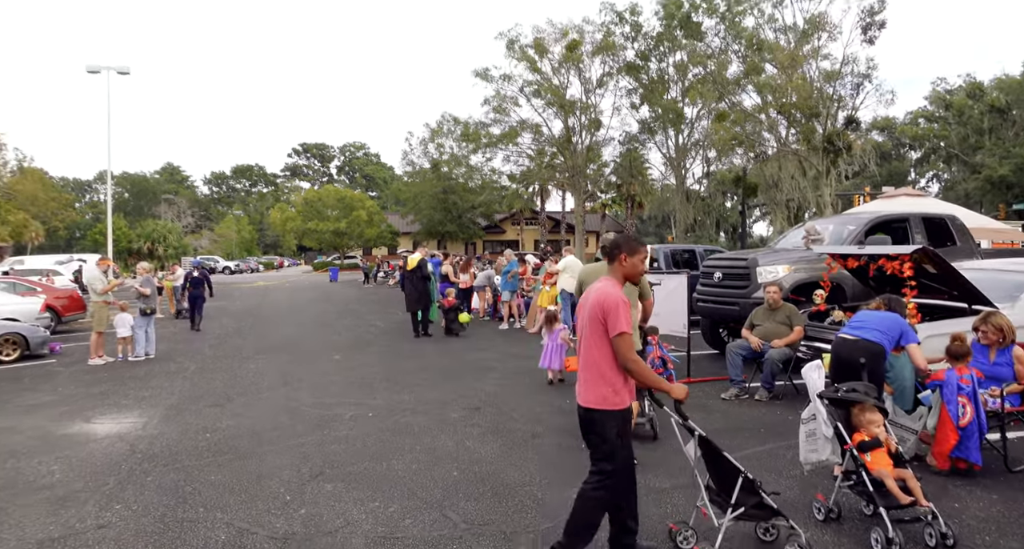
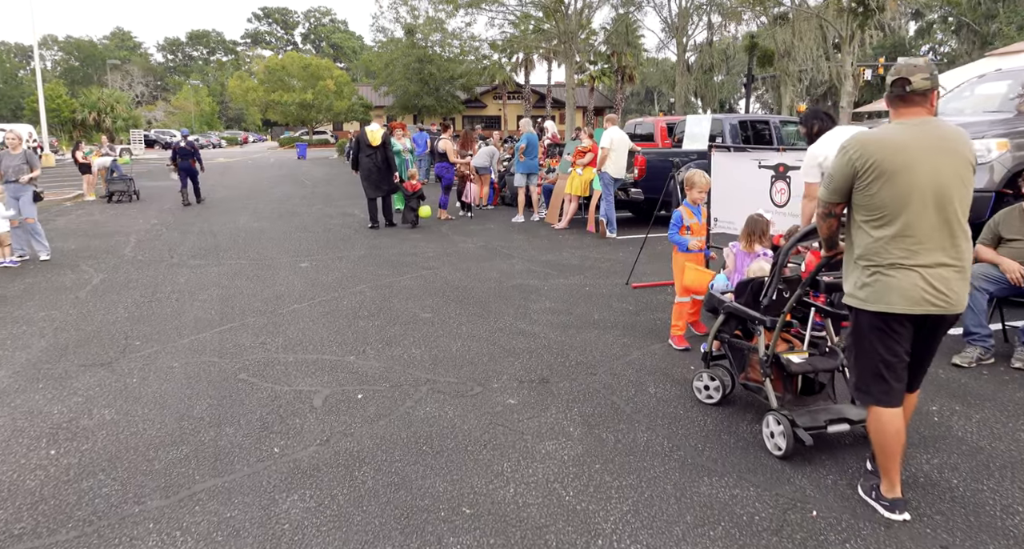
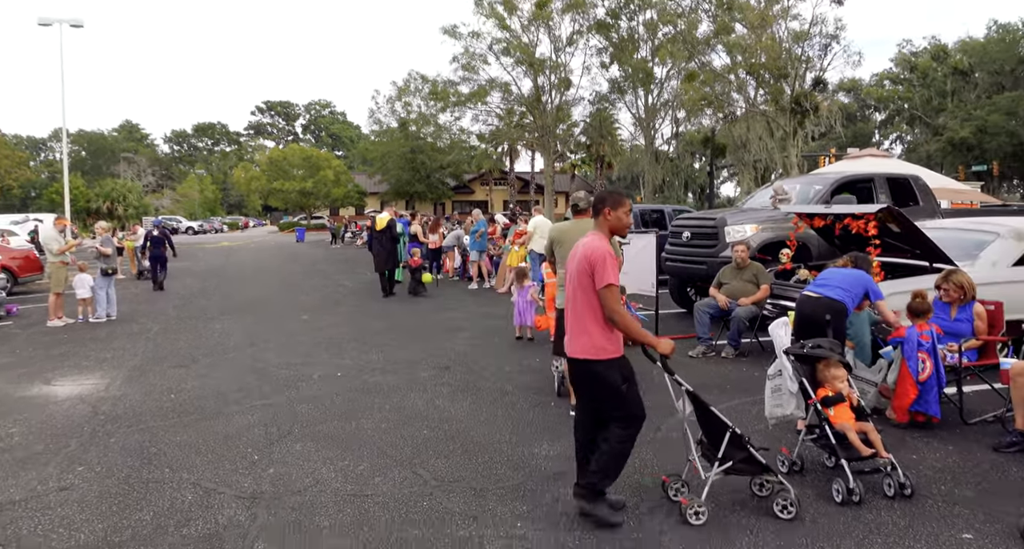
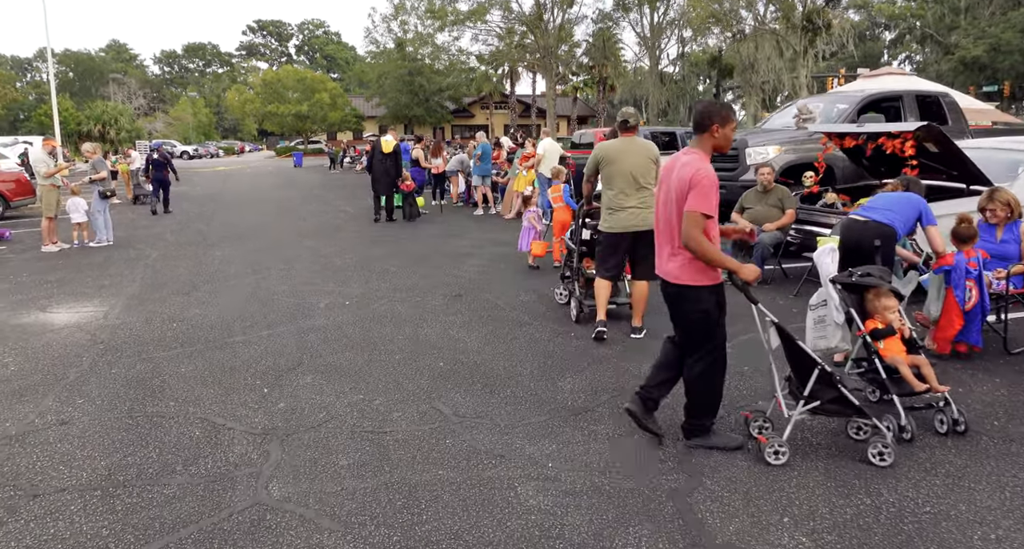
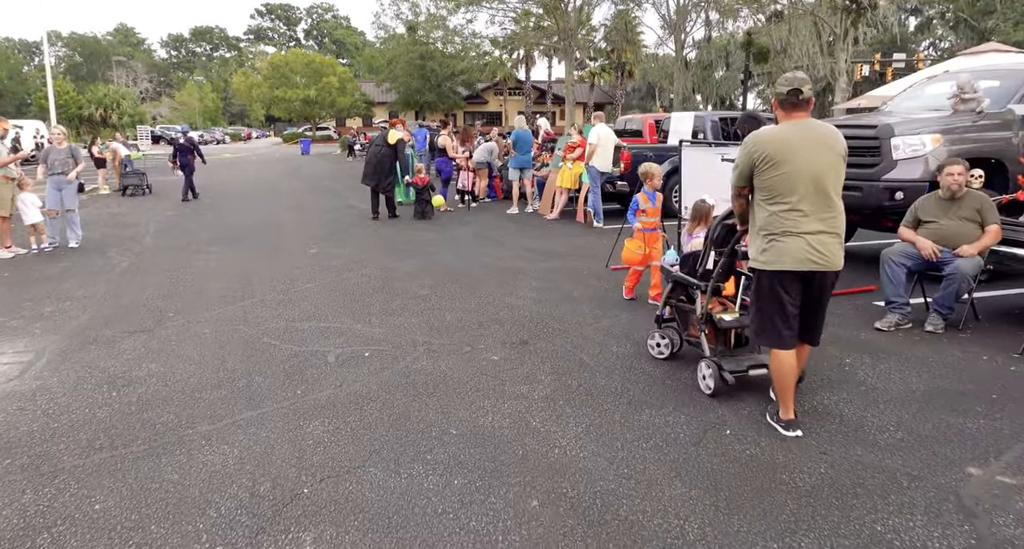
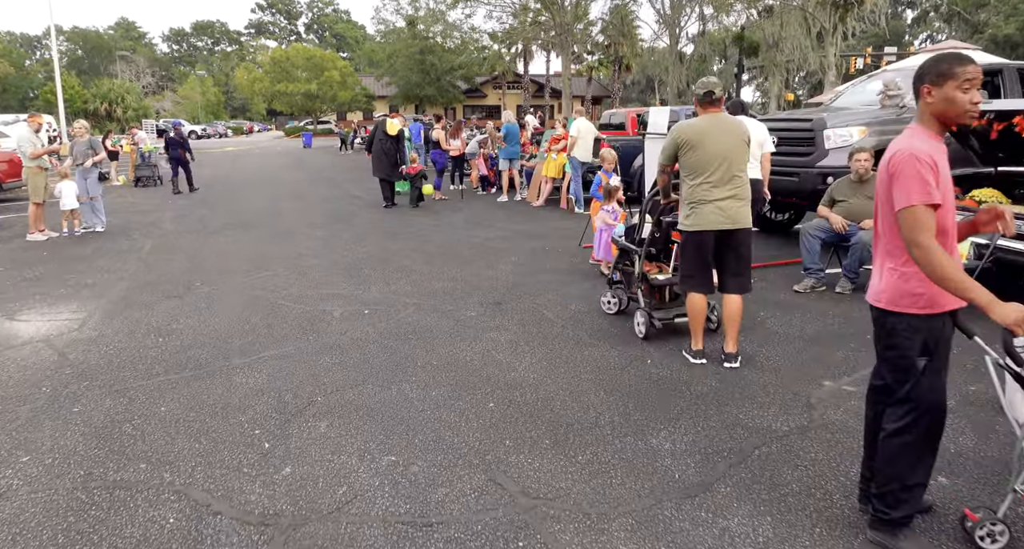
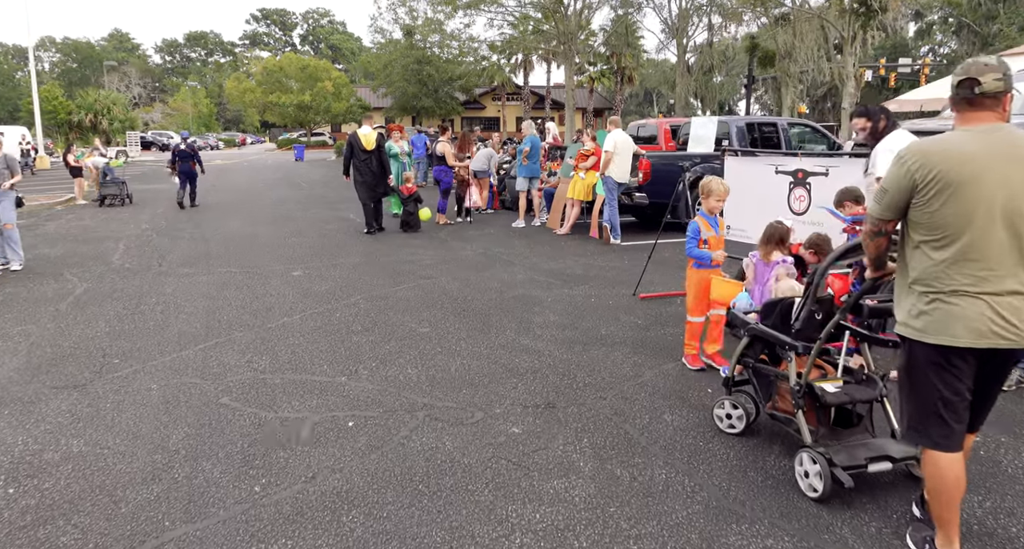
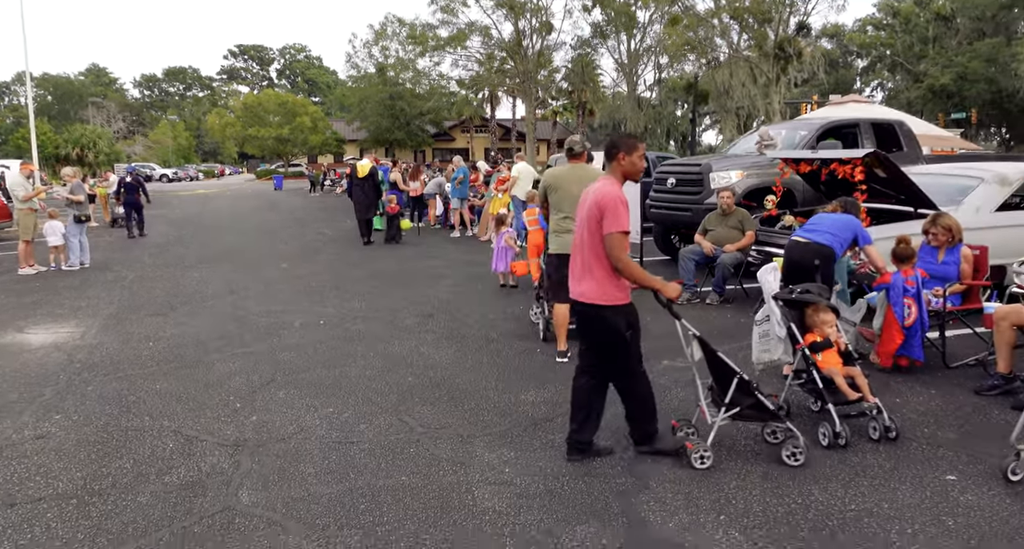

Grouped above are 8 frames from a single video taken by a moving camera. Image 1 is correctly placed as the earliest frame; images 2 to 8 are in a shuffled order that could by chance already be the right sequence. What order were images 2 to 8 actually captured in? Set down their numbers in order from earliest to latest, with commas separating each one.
3, 8, 4, 6, 5, 2, 7
